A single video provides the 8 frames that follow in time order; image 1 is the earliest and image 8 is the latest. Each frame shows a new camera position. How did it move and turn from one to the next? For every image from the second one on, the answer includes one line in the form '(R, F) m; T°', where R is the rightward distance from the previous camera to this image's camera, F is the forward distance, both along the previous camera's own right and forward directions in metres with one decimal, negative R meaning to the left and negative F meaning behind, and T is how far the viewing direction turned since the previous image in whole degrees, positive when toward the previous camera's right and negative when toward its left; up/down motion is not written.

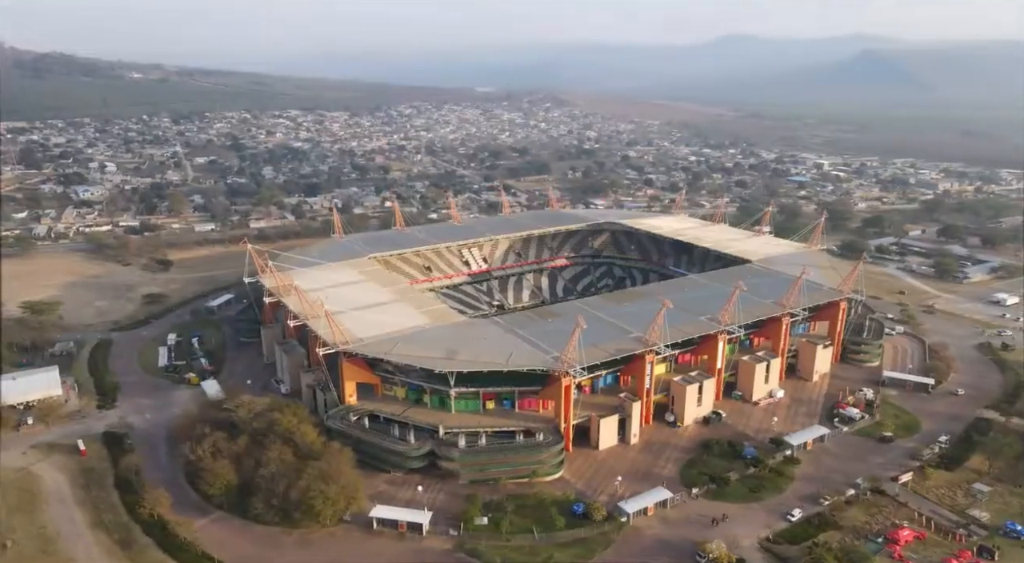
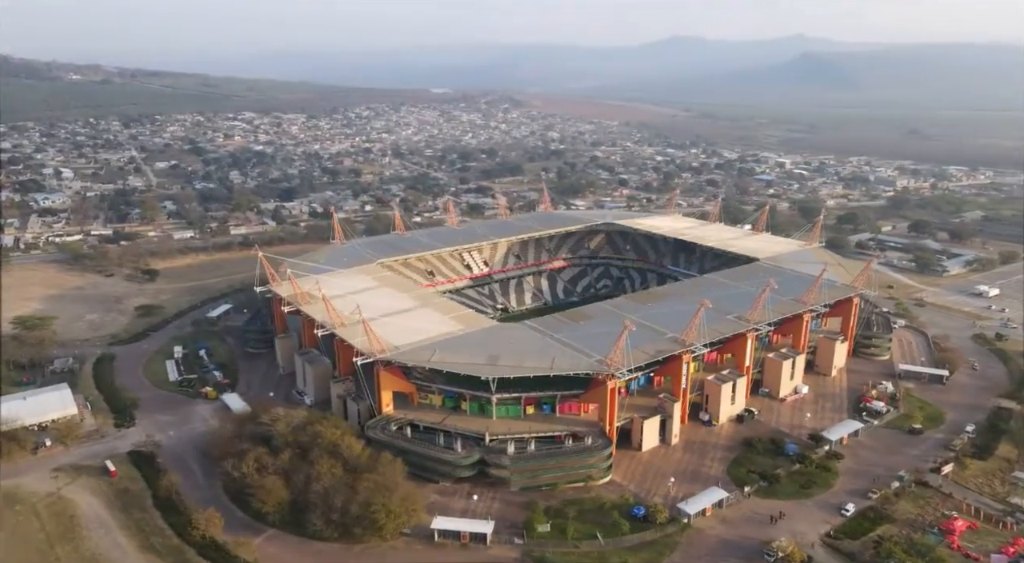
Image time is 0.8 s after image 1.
(-3.1, +0.3) m; +4°
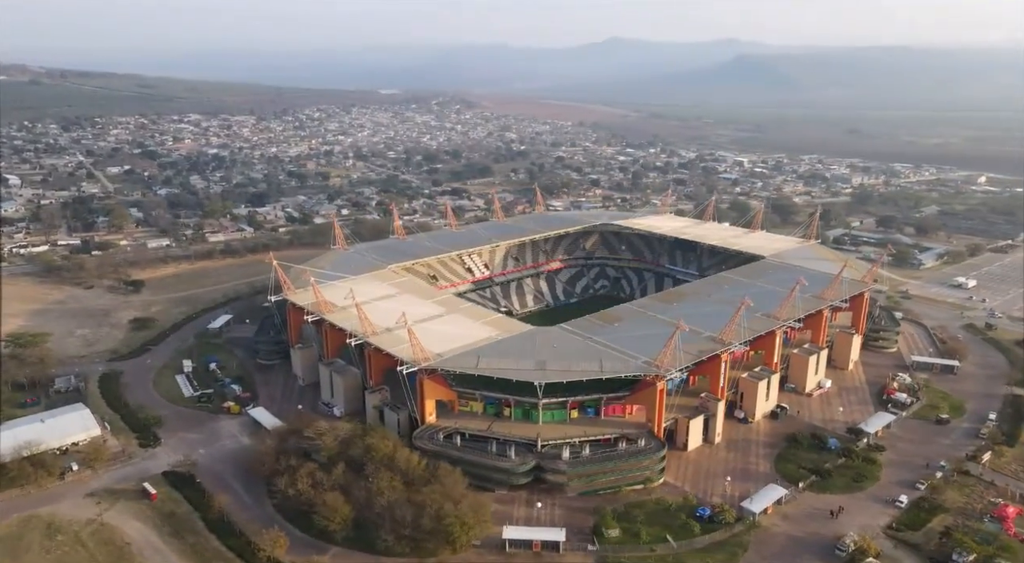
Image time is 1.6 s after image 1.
(-3.5, +0.4) m; +4°
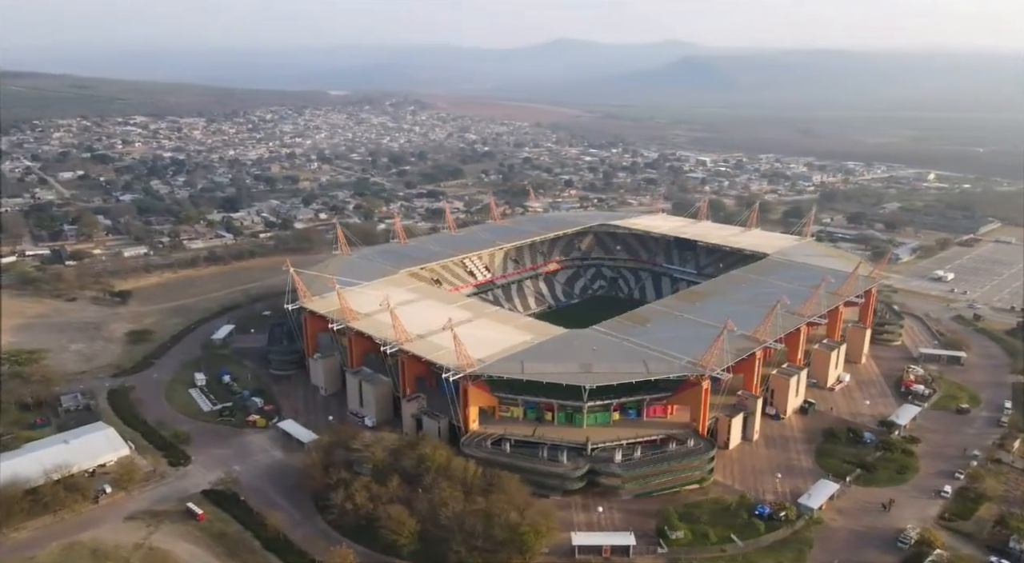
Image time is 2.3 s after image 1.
(-3.3, +0.4) m; +4°
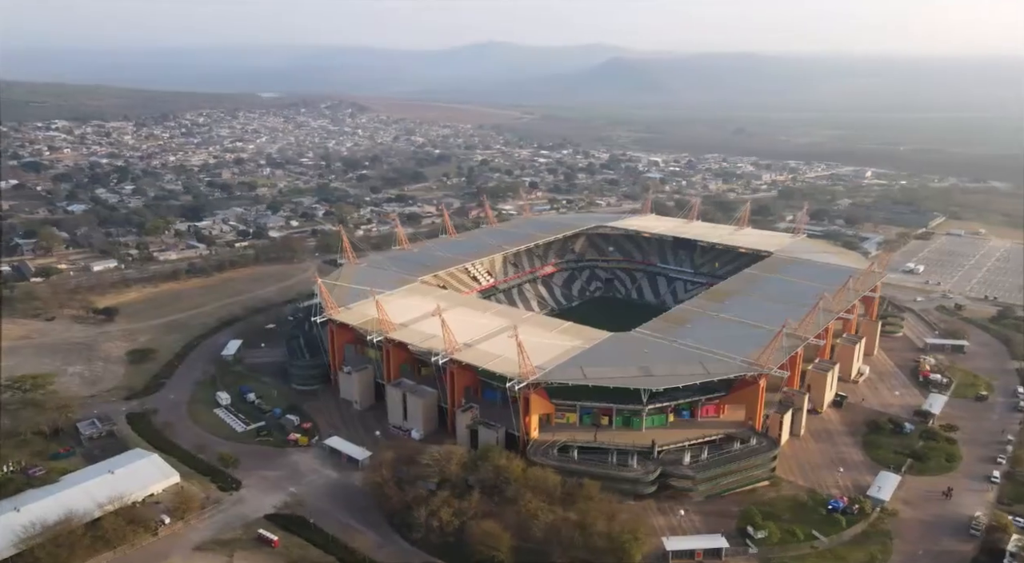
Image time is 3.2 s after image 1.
(-4.4, +0.5) m; +5°
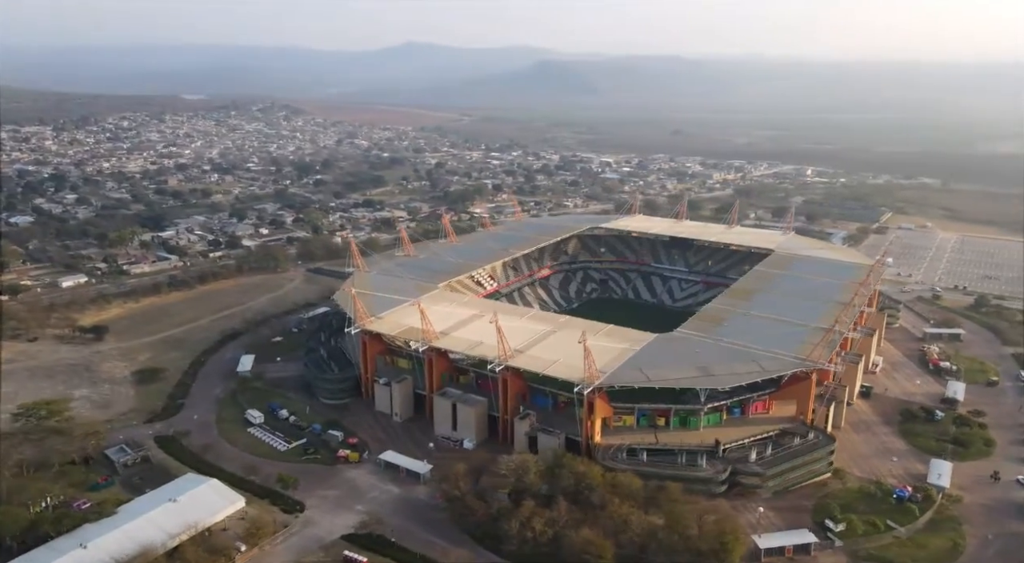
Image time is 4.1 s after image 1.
(-4.5, +0.5) m; +5°
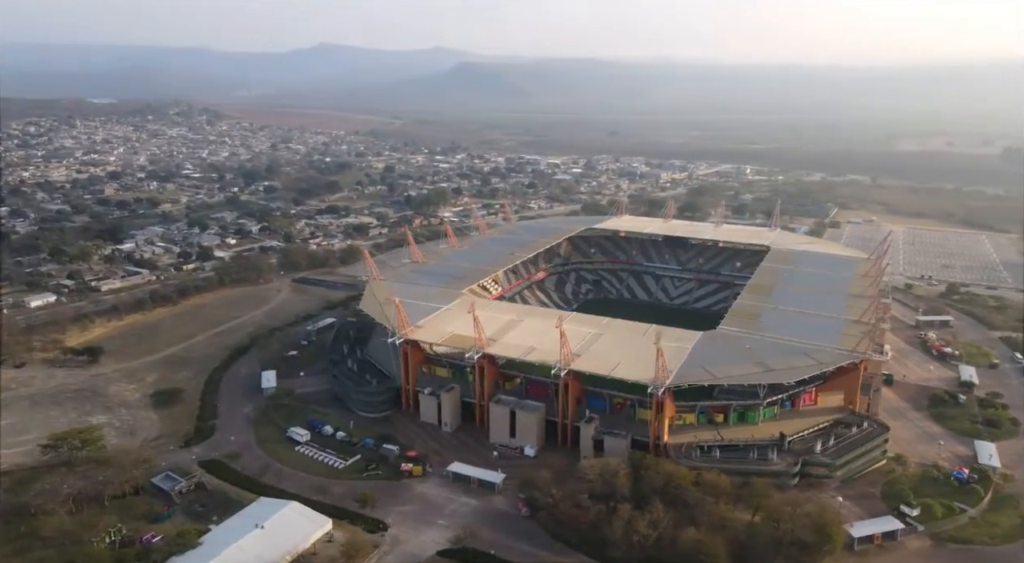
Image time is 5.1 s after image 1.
(-4.9, +0.5) m; +6°
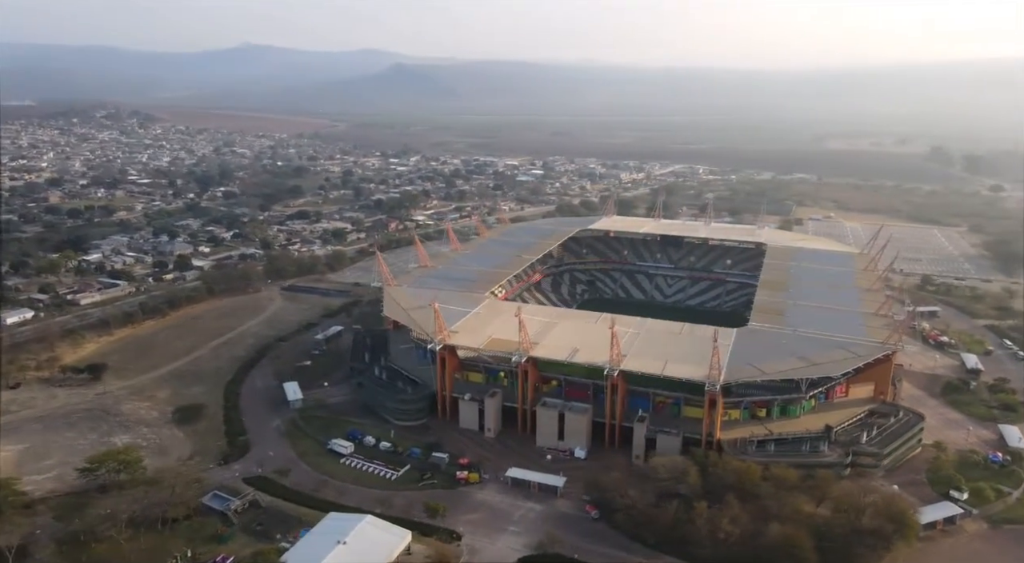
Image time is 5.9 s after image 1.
(-4.0, +0.3) m; +5°
